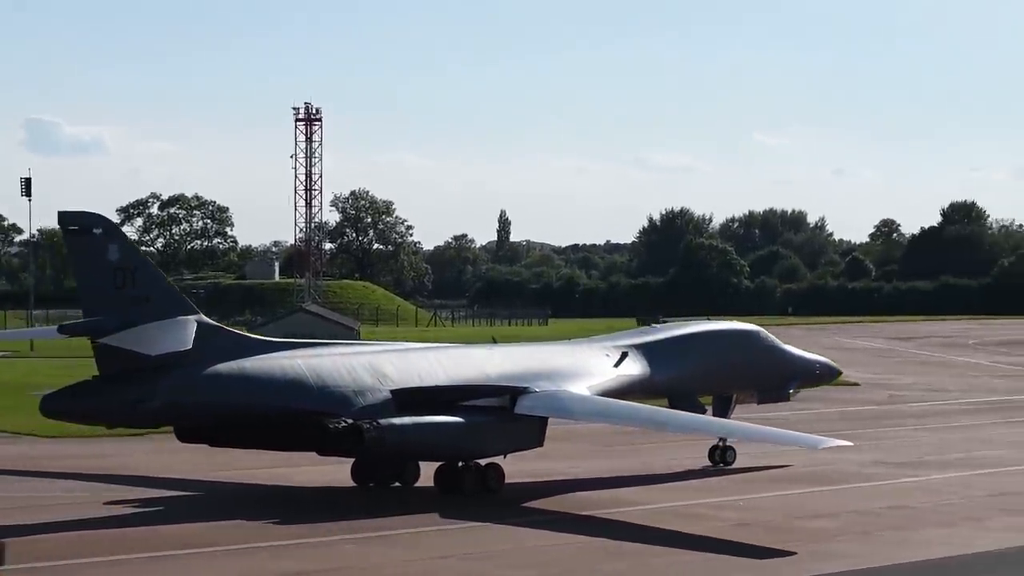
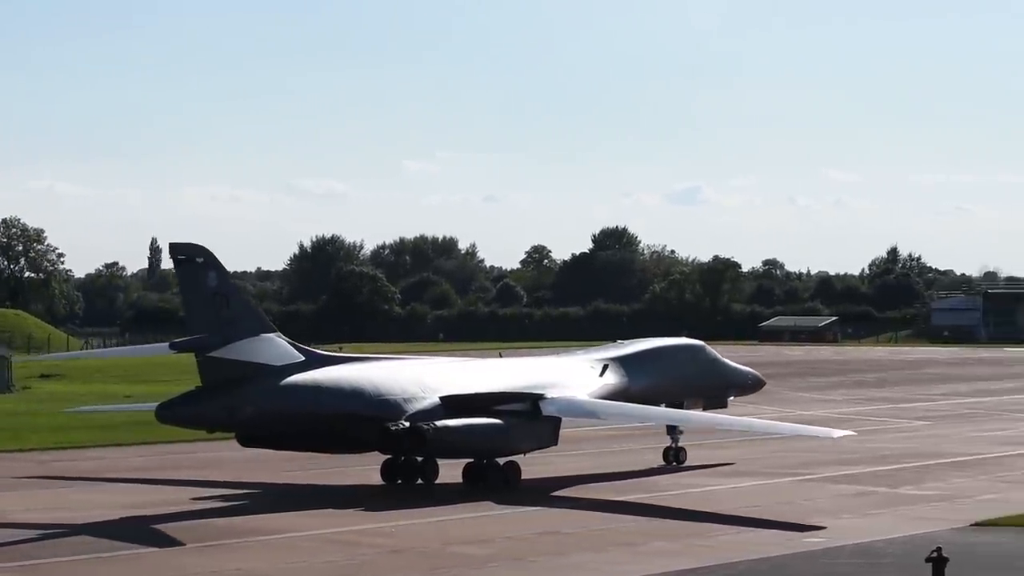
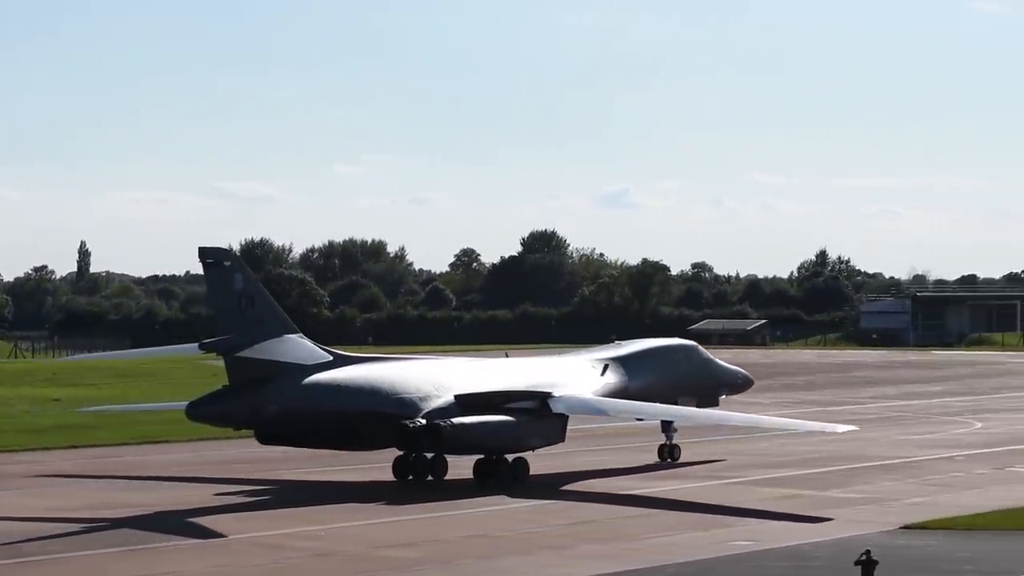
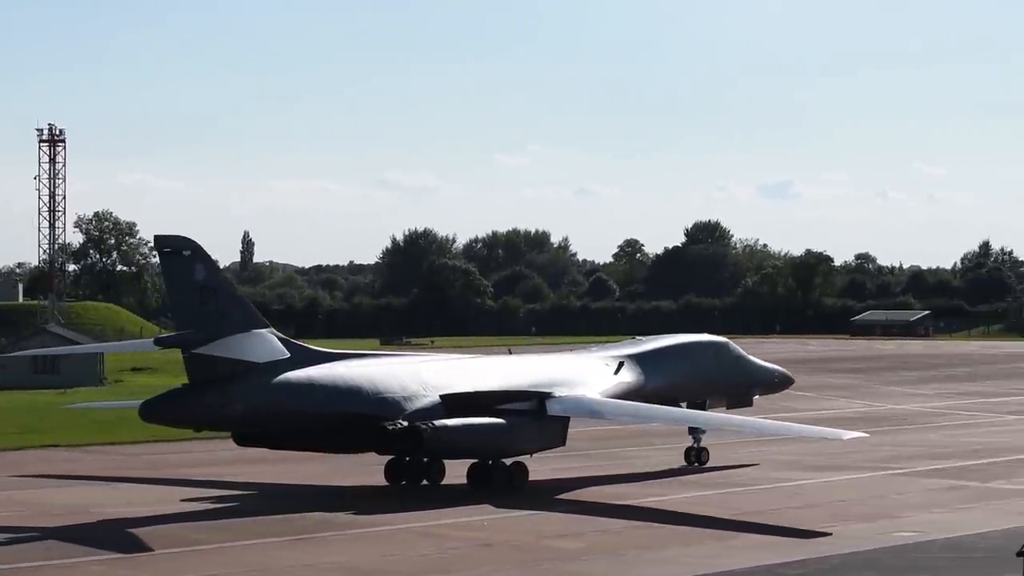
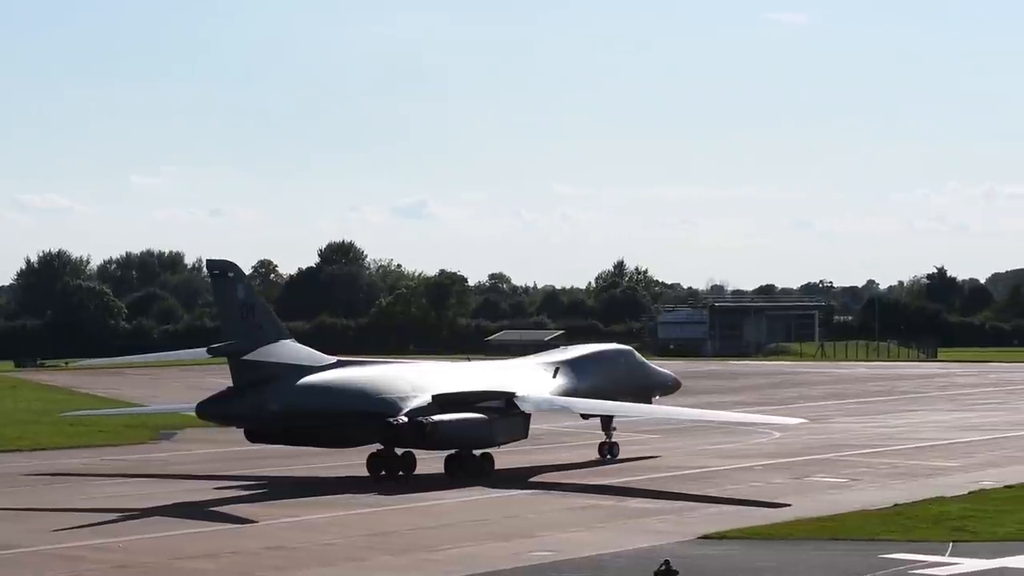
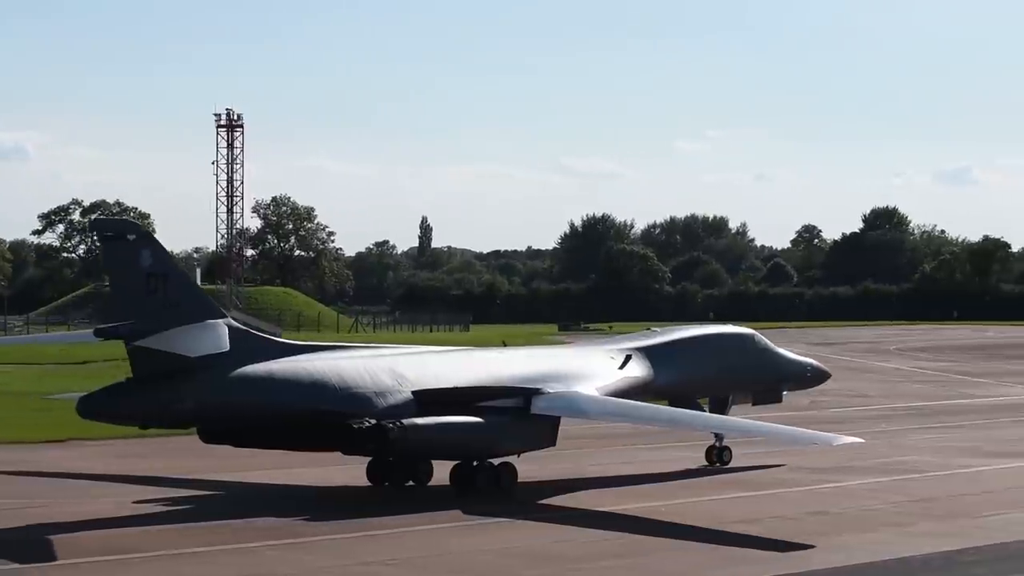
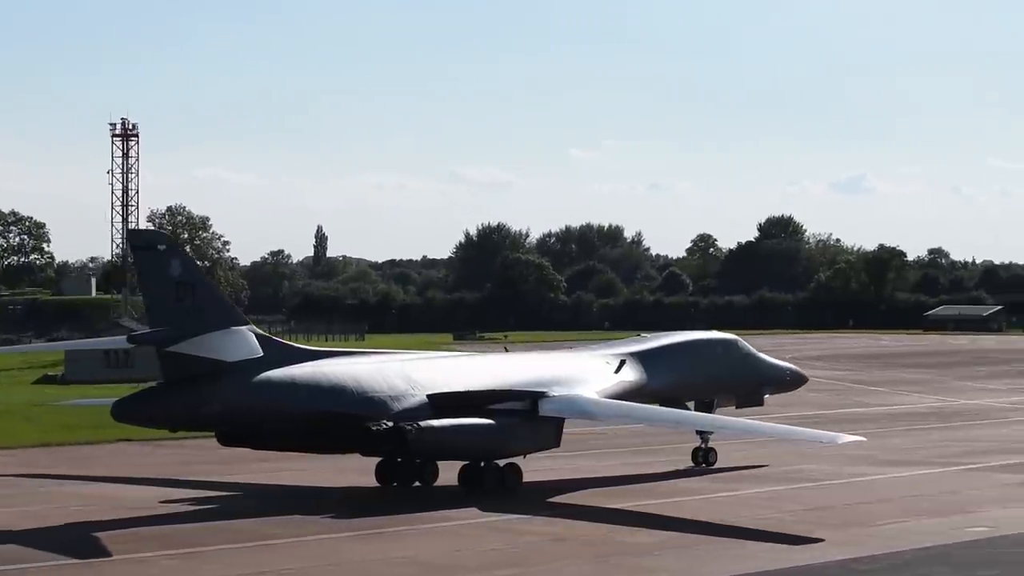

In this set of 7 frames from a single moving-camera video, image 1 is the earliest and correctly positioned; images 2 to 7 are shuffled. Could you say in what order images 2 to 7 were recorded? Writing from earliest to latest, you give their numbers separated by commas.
6, 7, 4, 2, 3, 5
